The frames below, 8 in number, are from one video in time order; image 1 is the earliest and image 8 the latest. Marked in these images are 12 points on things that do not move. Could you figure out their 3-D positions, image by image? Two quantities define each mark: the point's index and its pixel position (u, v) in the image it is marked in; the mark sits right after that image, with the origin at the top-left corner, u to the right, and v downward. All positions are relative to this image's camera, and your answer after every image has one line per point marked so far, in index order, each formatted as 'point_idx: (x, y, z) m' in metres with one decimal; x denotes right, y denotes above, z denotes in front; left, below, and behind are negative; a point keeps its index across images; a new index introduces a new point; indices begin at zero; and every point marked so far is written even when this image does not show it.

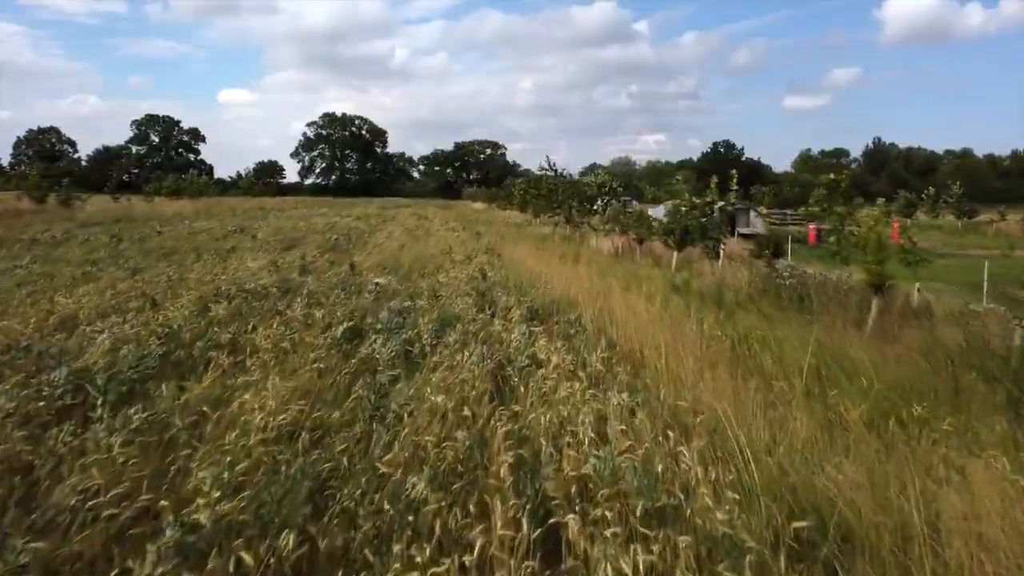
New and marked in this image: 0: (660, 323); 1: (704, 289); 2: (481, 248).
0: (+1.6, -0.4, +6.7) m
1: (+3.1, 0.0, +10.1) m
2: (-0.7, +1.0, +15.3) m
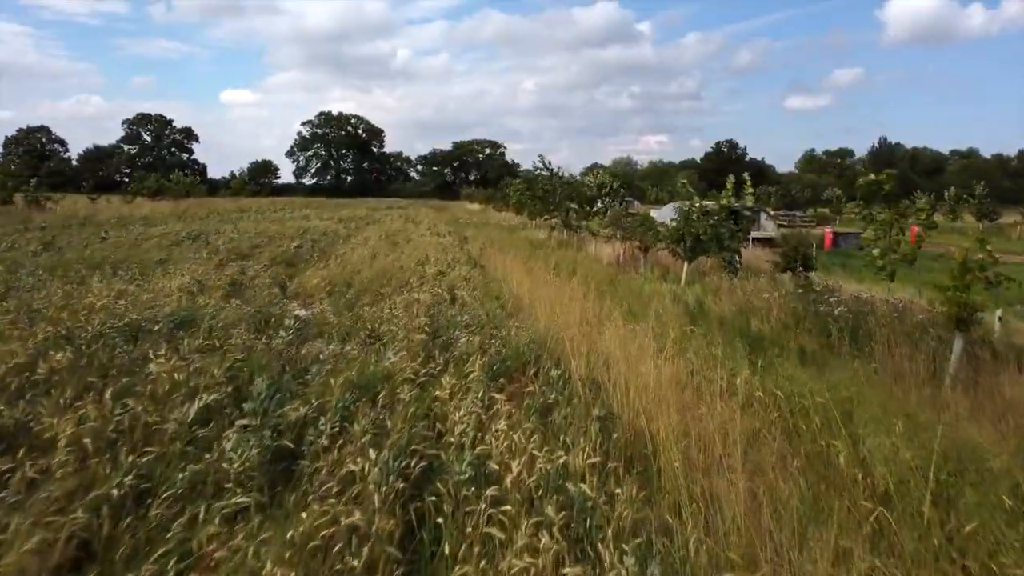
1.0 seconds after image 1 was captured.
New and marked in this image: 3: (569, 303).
0: (+1.3, -0.7, +4.9) m
1: (+2.8, -0.4, +8.2) m
2: (-1.0, +0.6, +13.4) m
3: (+0.7, -0.2, +8.1) m
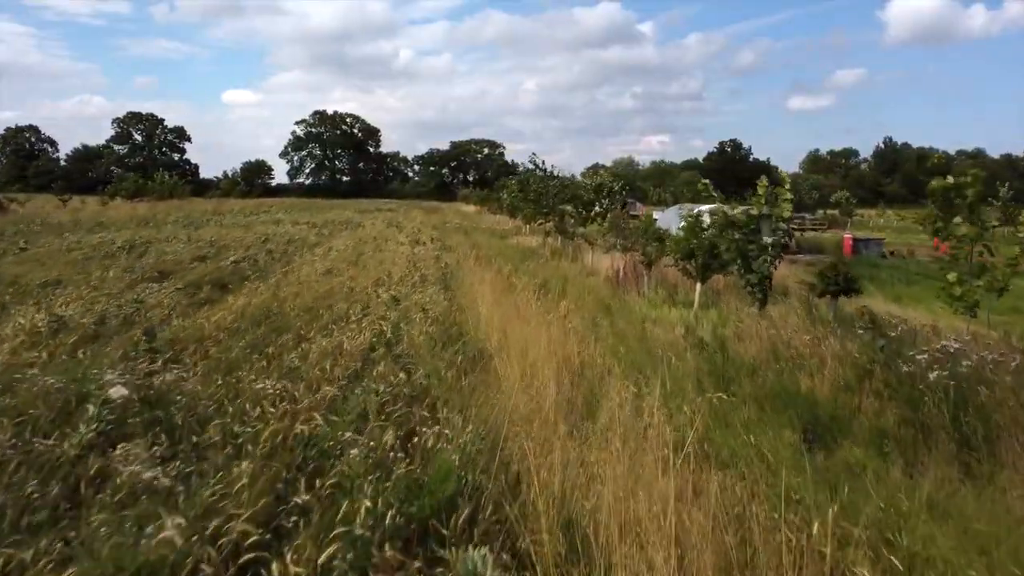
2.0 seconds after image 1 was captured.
0: (+0.9, -1.1, +2.8) m
1: (+2.4, -0.8, +6.1) m
2: (-1.4, +0.2, +11.3) m
3: (+0.4, -0.6, +6.0) m
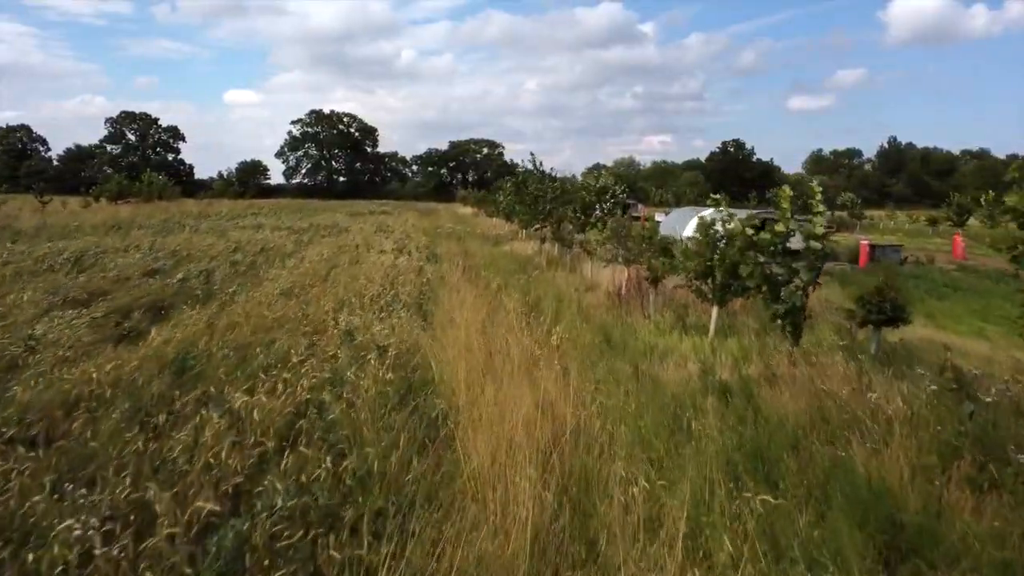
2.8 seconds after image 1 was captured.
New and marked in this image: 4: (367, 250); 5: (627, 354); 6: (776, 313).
0: (+0.7, -1.4, +1.4) m
1: (+2.2, -1.1, +4.8) m
2: (-1.6, -0.1, +9.9) m
3: (+0.2, -0.9, +4.6) m
4: (-3.7, +1.0, +16.1) m
5: (+1.4, -0.8, +7.4) m
6: (+3.0, -0.3, +7.1) m
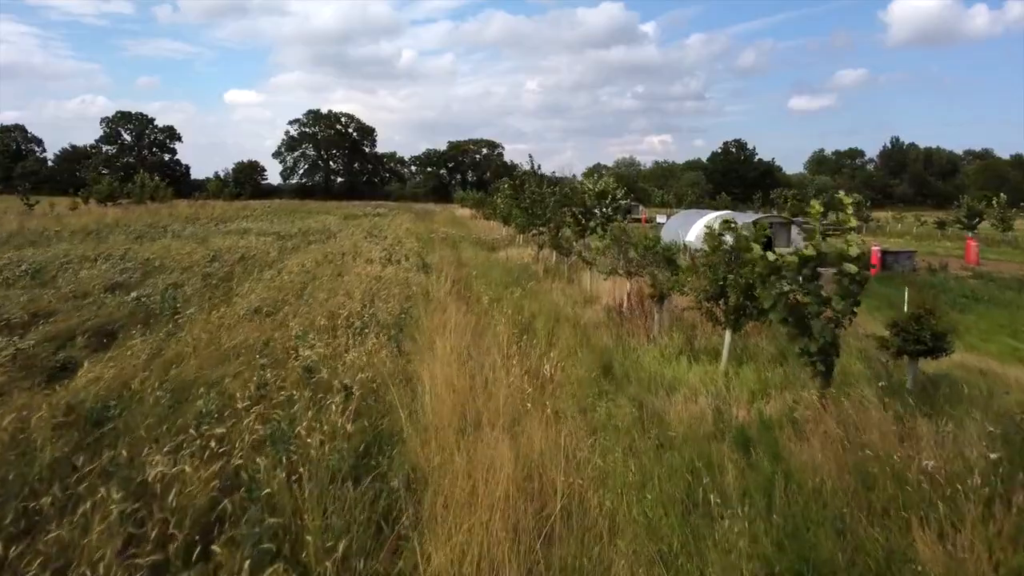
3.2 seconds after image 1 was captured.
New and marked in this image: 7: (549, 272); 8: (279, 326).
0: (+0.5, -1.7, +0.5) m
1: (+2.0, -1.4, +3.9) m
2: (-1.7, -0.4, +9.1) m
3: (0.0, -1.2, +3.7) m
4: (-3.9, +0.7, +15.2) m
5: (+1.2, -1.1, +6.6) m
6: (+2.9, -0.5, +6.2) m
7: (+0.9, +0.4, +15.5) m
8: (-3.0, -0.5, +7.9) m
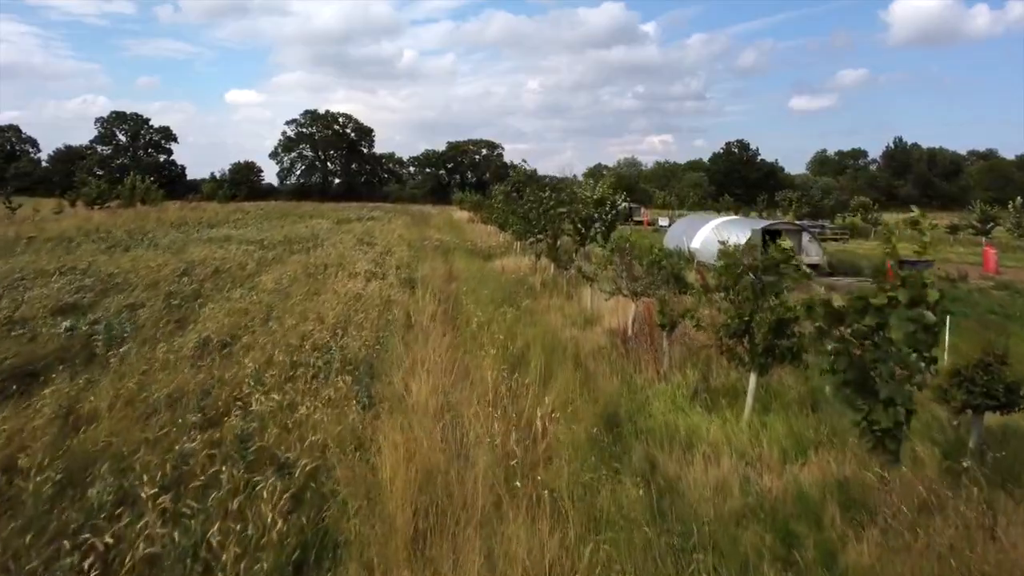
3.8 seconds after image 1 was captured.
0: (+0.4, -2.1, -0.6) m
1: (+1.9, -1.7, +2.8) m
2: (-1.9, -0.7, +8.0) m
3: (-0.1, -1.6, +2.6) m
4: (-4.0, +0.4, +14.1) m
5: (+1.1, -1.4, +5.5) m
6: (+2.7, -0.9, +5.1) m
7: (+0.8, 0.0, +14.4) m
8: (-3.1, -0.8, +6.8) m
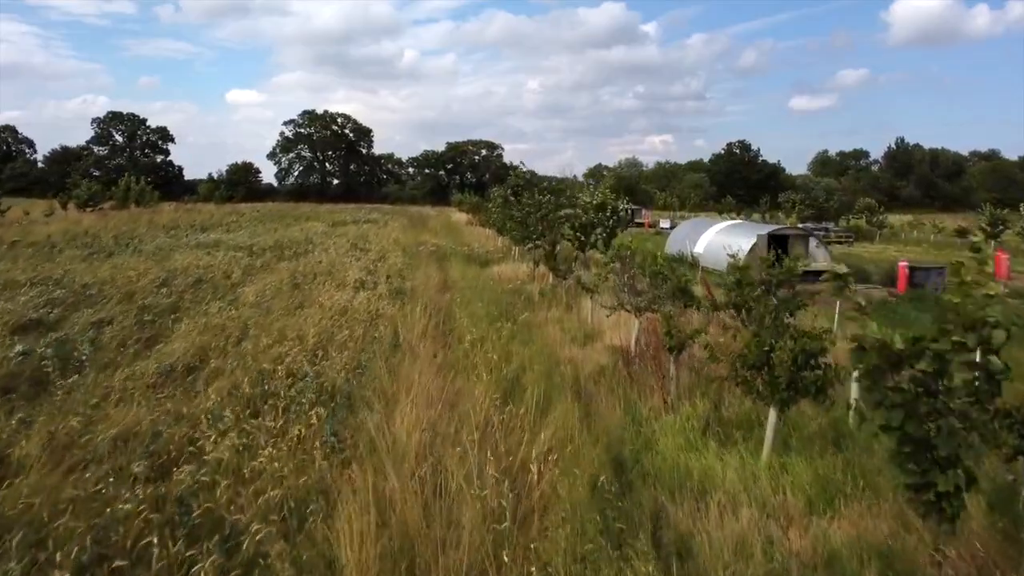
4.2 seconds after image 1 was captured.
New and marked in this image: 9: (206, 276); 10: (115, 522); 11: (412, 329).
0: (+0.3, -2.3, -1.2) m
1: (+1.8, -1.9, +2.1) m
2: (-1.9, -0.9, +7.3) m
3: (-0.2, -1.8, +2.0) m
4: (-4.1, +0.1, +13.5) m
5: (+1.0, -1.6, +4.8) m
6: (+2.7, -1.1, +4.4) m
7: (+0.7, -0.2, +13.7) m
8: (-3.2, -1.1, +6.2) m
9: (-6.8, +0.2, +13.8) m
10: (-2.5, -1.4, +3.9) m
11: (-1.6, -0.6, +9.8) m
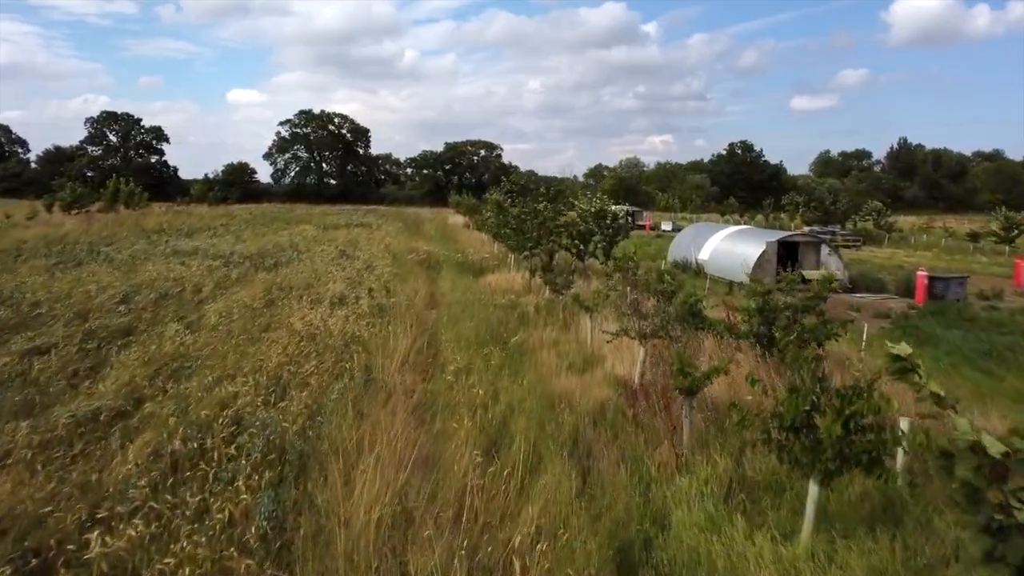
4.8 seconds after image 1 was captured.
0: (+0.2, -2.6, -2.3) m
1: (+1.7, -2.3, +1.0) m
2: (-2.1, -1.3, +6.2) m
3: (-0.3, -2.1, +0.9) m
4: (-4.2, -0.2, +12.4) m
5: (+0.9, -2.0, +3.7) m
6: (+2.5, -1.4, +3.3) m
7: (+0.6, -0.5, +12.6) m
8: (-3.3, -1.4, +5.1) m
9: (-6.9, -0.1, +12.8) m
10: (-2.6, -1.7, +2.8) m
11: (-1.7, -0.9, +8.8) m
